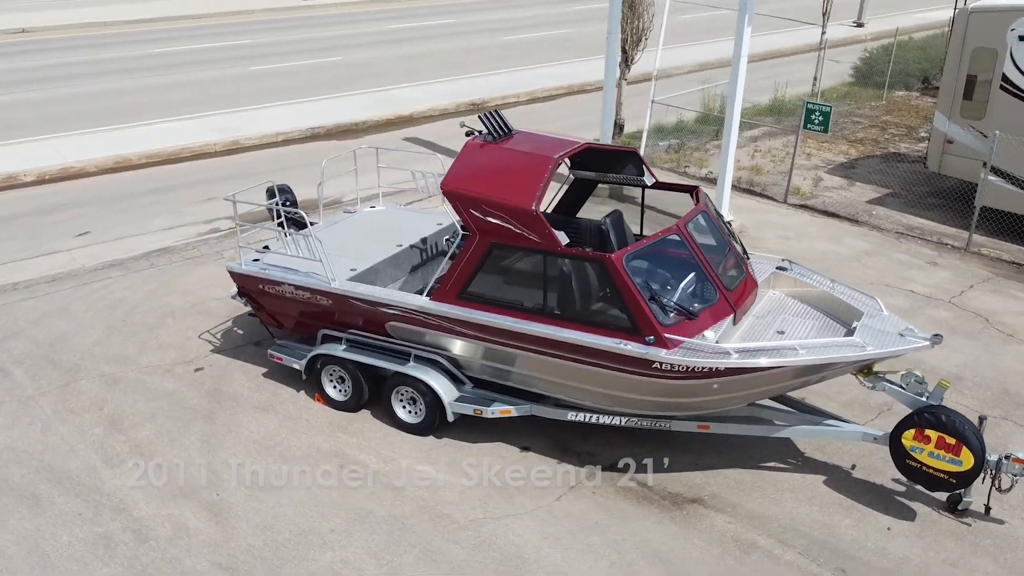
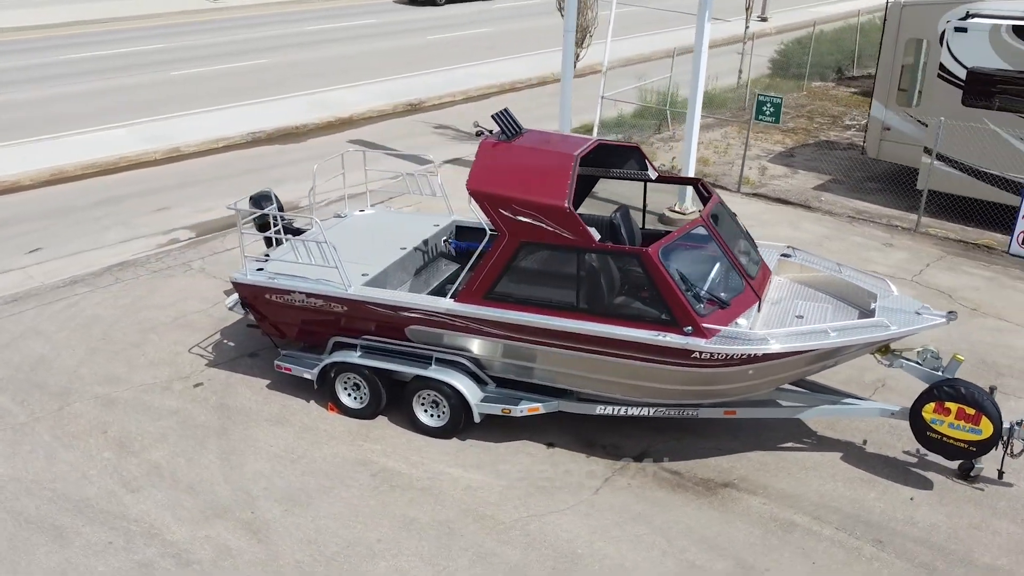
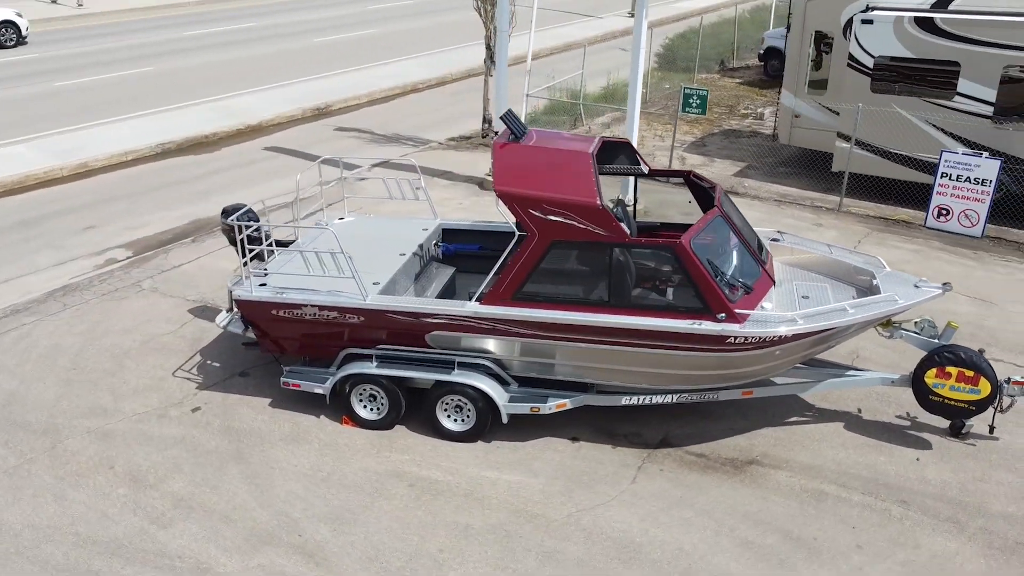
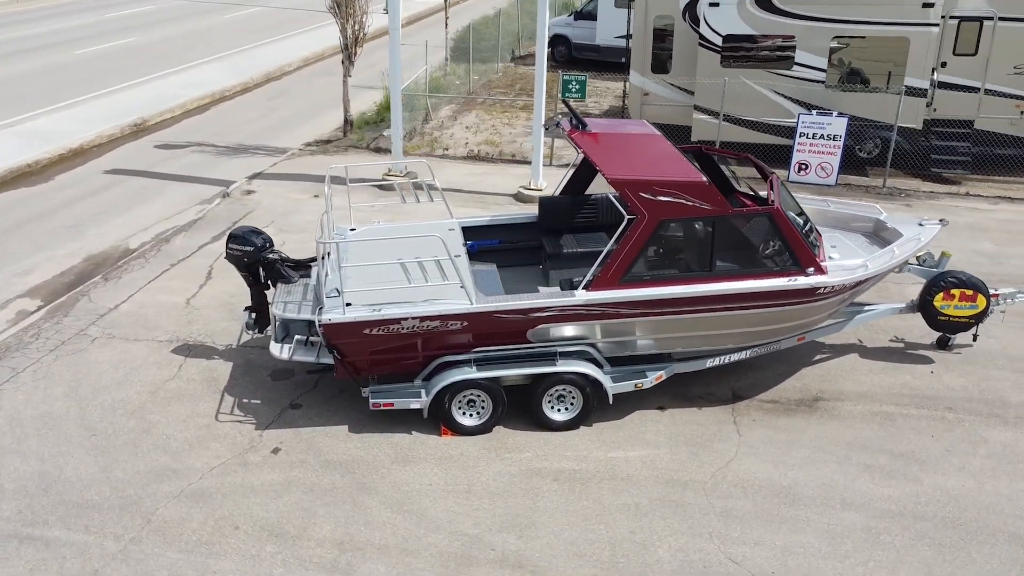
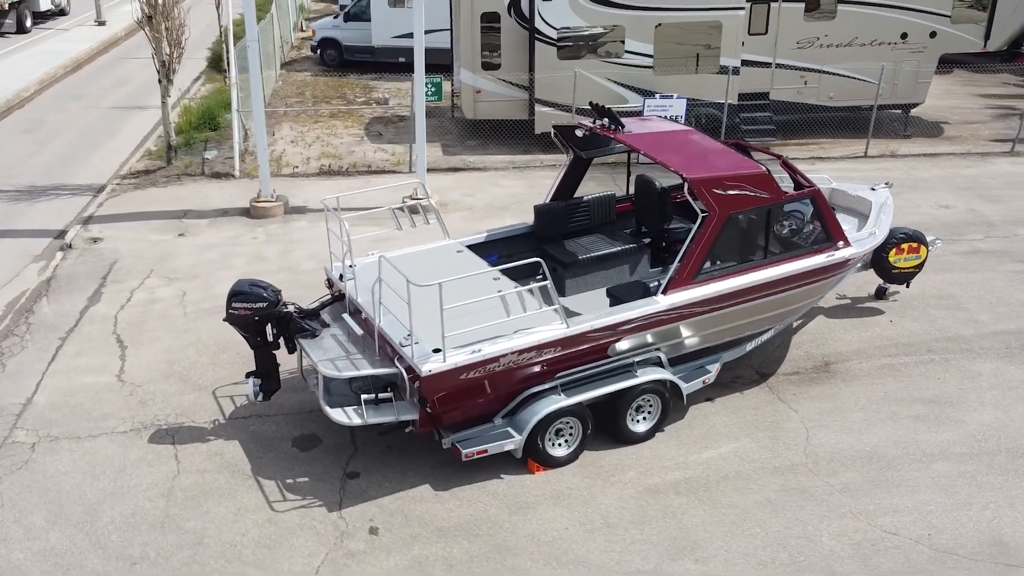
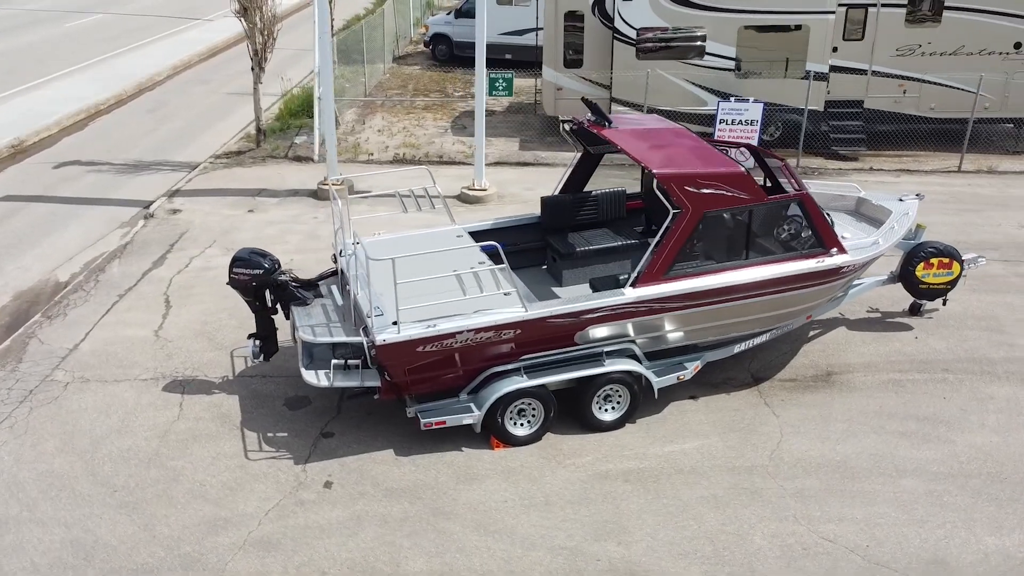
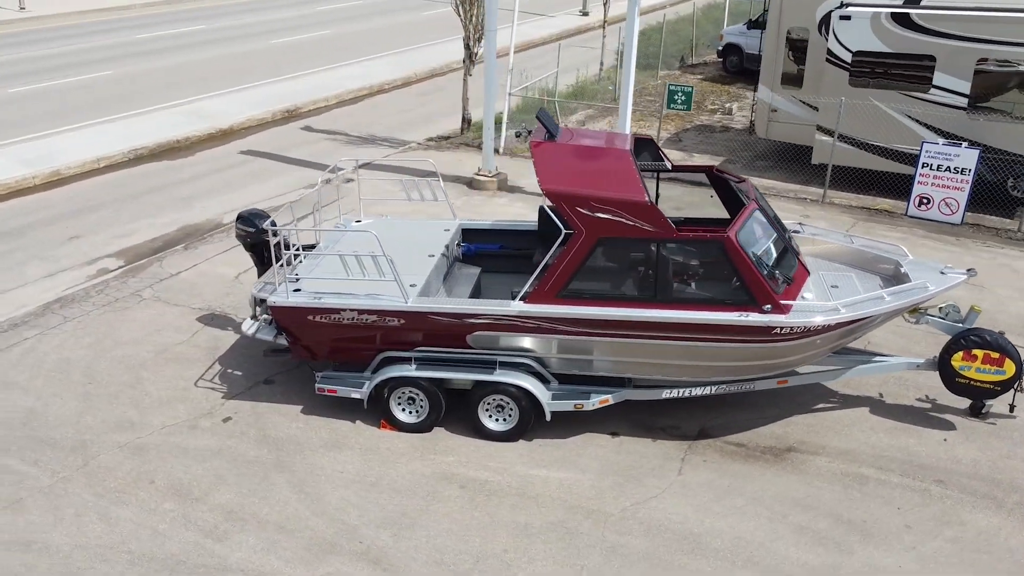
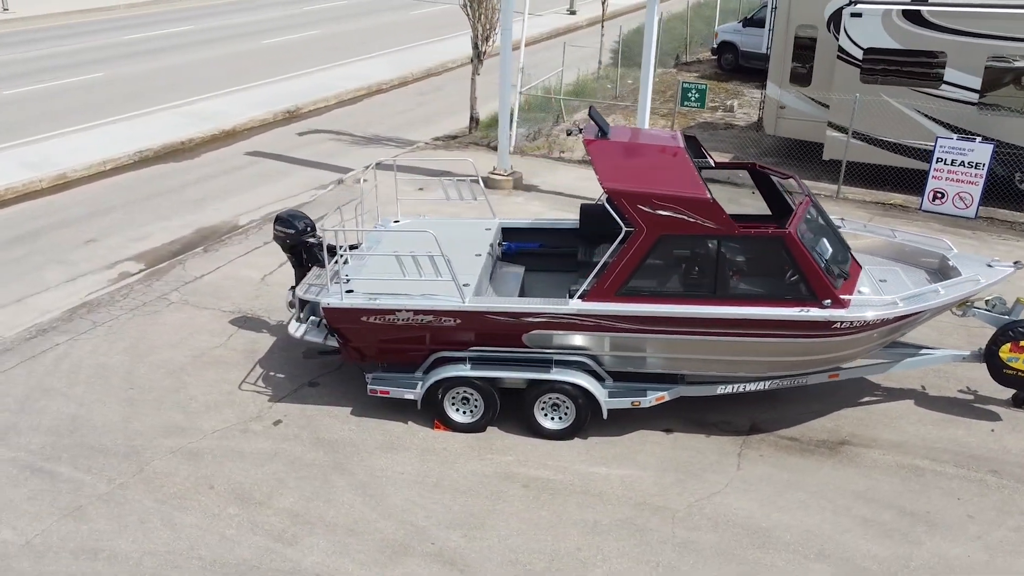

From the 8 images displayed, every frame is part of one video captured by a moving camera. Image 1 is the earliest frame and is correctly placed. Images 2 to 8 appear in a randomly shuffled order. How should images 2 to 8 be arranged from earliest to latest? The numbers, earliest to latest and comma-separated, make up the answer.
2, 3, 7, 8, 4, 6, 5
